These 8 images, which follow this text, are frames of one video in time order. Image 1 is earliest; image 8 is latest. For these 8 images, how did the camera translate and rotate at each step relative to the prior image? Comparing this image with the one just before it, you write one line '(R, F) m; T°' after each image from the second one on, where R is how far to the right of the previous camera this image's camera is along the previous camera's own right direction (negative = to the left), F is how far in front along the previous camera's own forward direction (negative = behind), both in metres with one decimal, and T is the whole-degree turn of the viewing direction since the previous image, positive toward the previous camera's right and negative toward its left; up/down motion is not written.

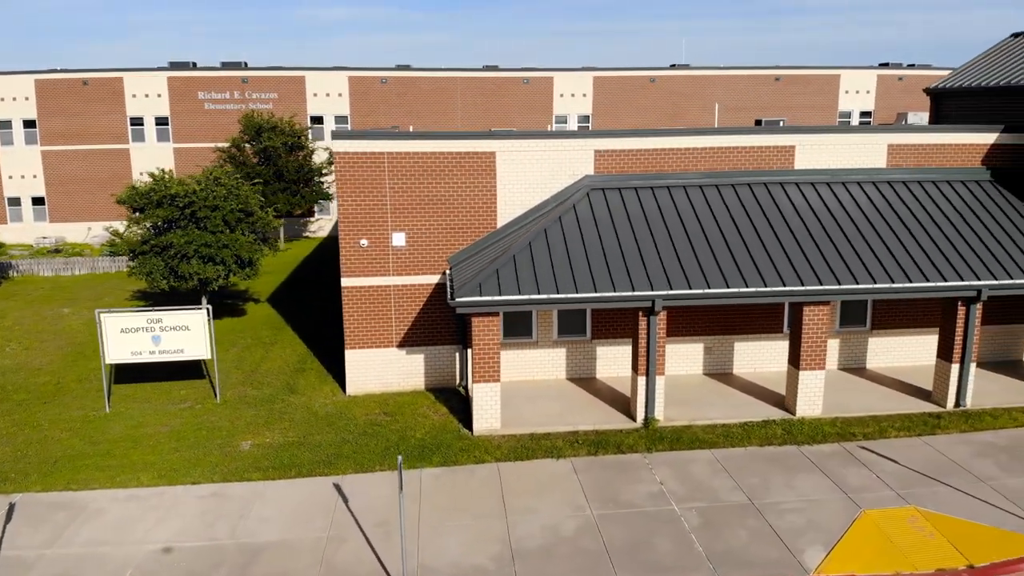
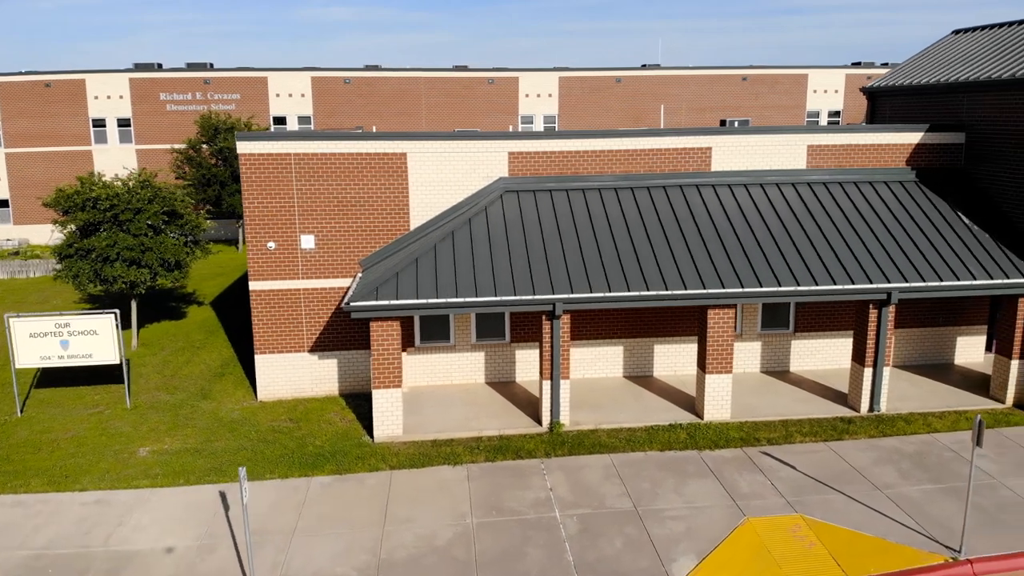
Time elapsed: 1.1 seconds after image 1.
(+1.3, +0.2) m; 0°
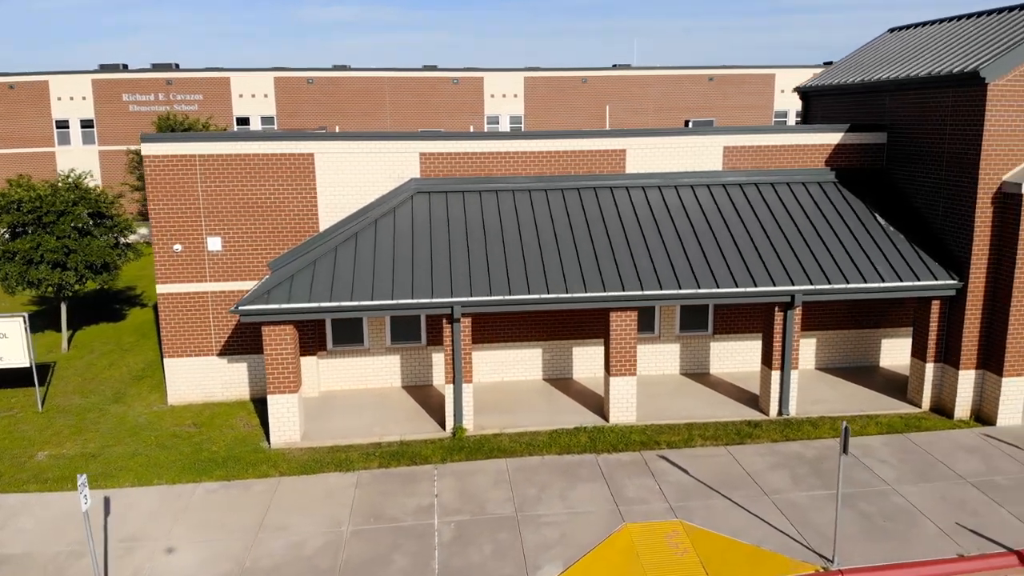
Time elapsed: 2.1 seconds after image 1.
(+1.3, +0.2) m; 0°
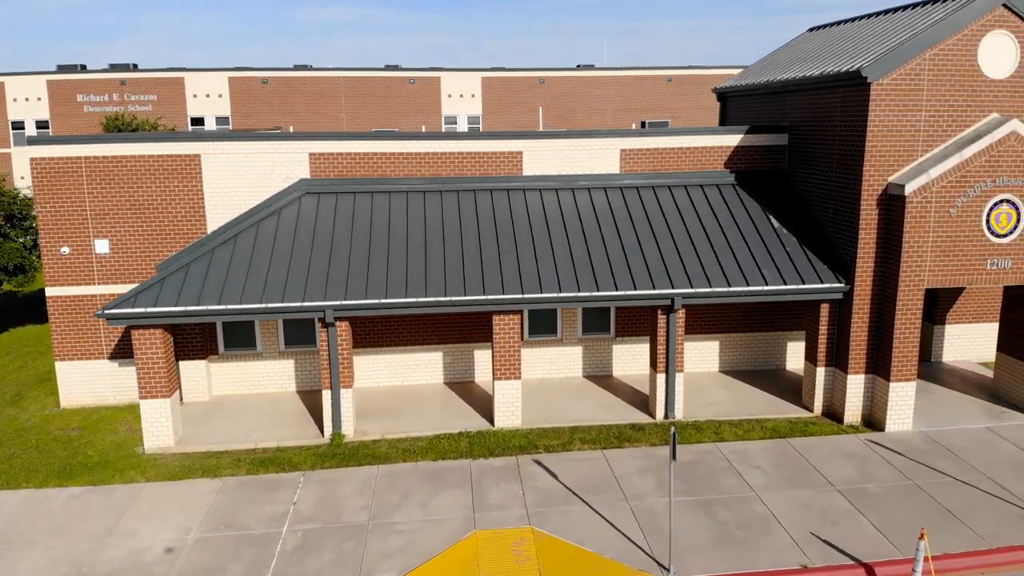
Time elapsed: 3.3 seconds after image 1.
(+1.6, +0.2) m; 0°
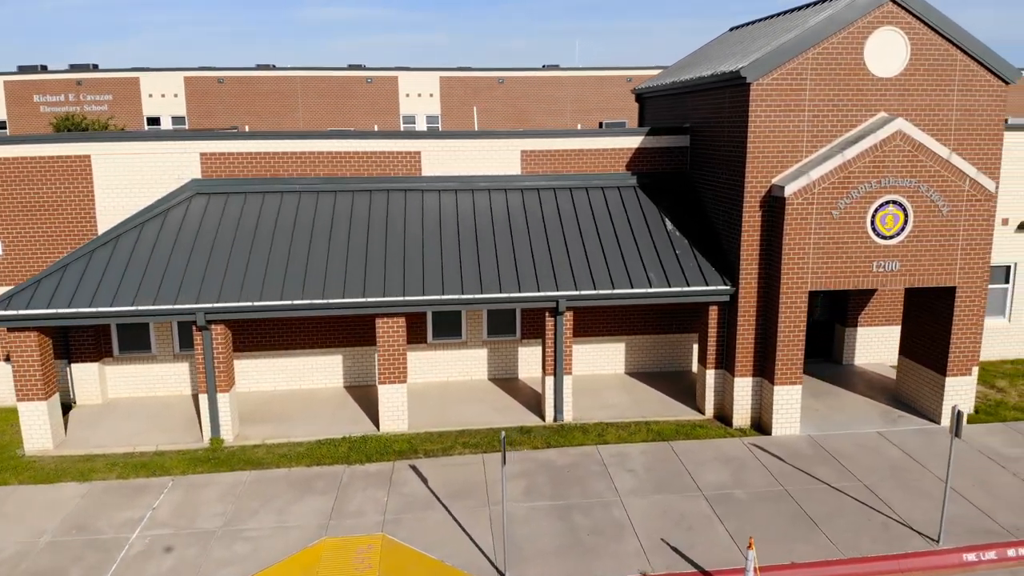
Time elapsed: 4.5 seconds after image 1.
(+1.6, +0.2) m; 0°
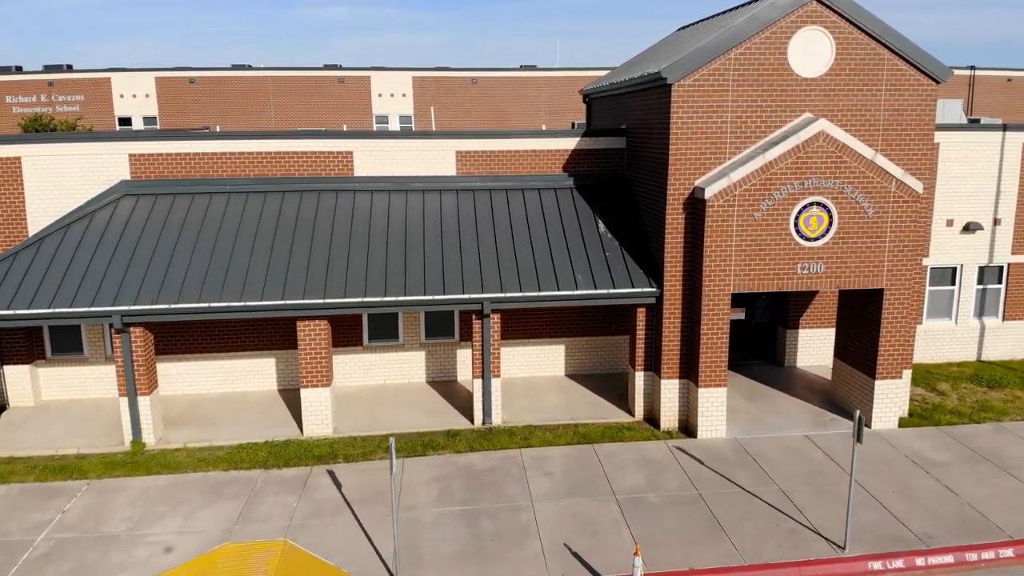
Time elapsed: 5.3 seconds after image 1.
(+1.0, +0.1) m; 0°
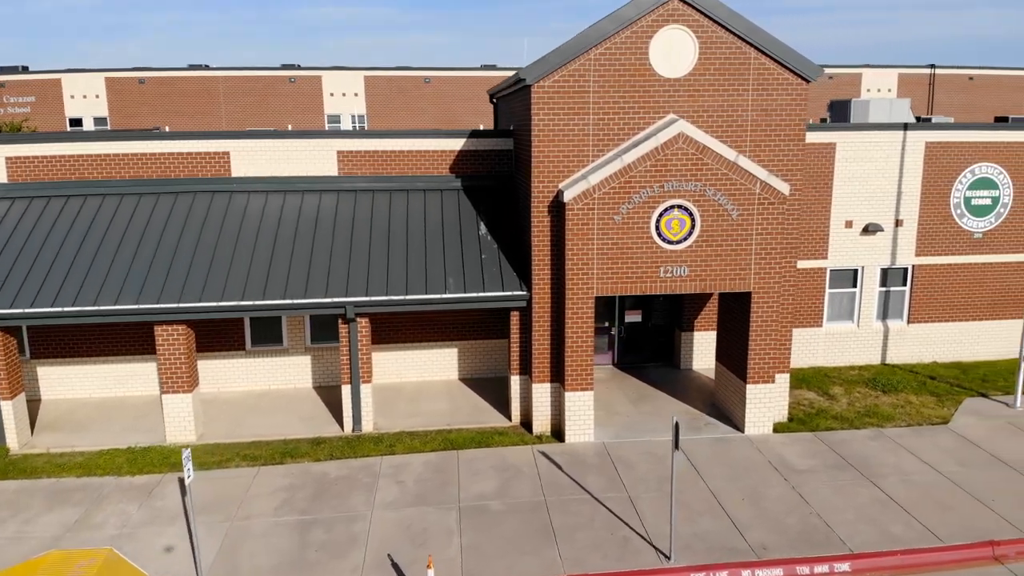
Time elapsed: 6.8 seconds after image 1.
(+1.8, +0.2) m; -1°
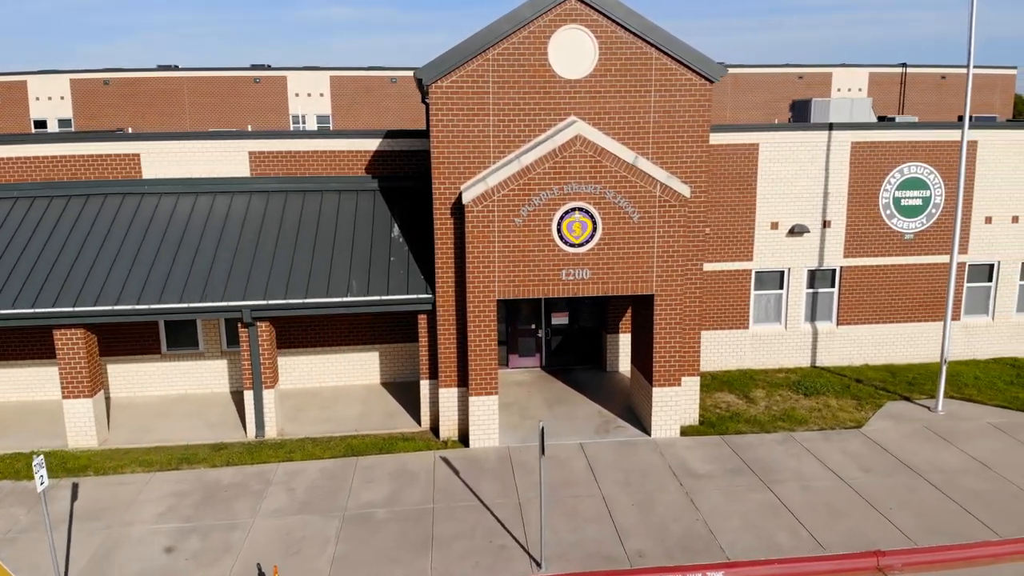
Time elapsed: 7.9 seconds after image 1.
(+1.3, +0.1) m; 0°
